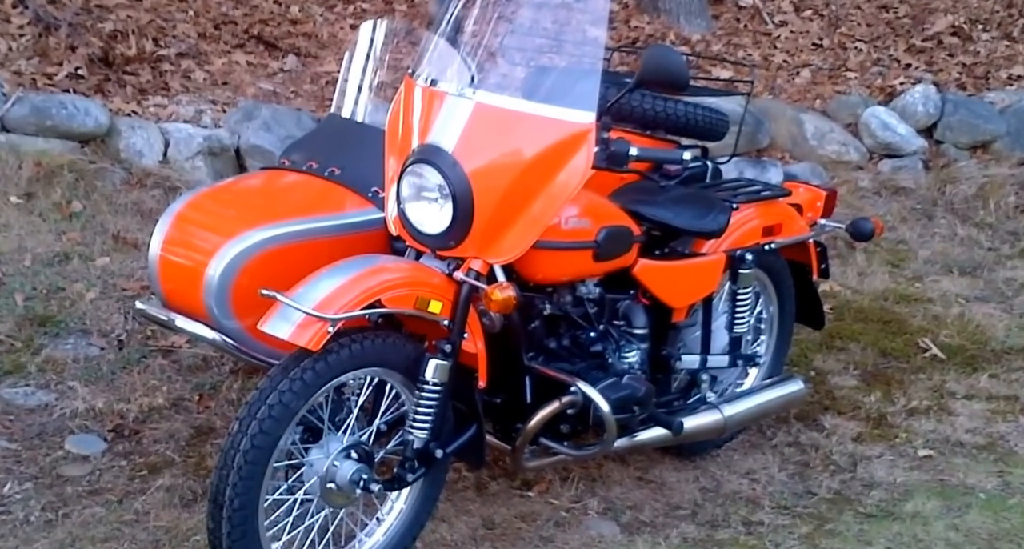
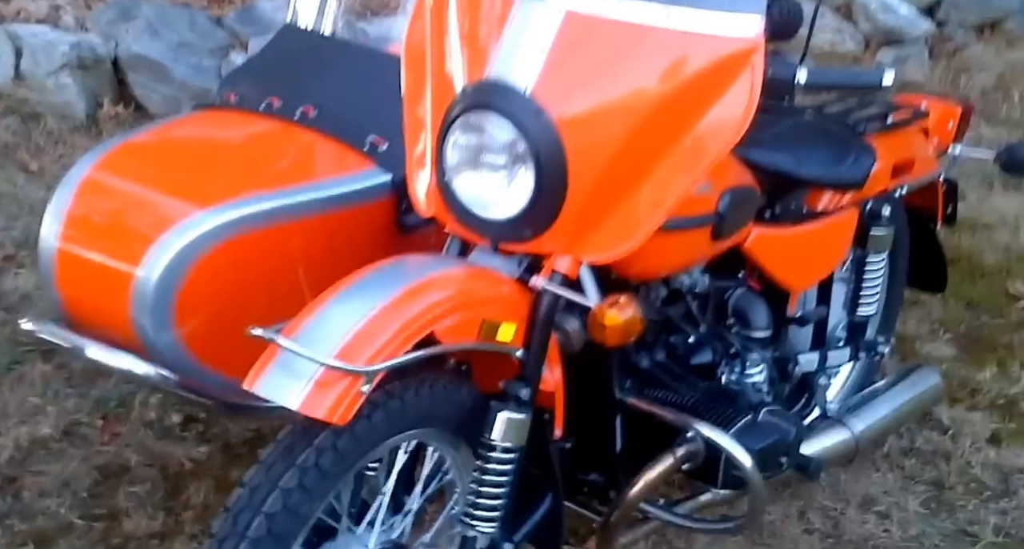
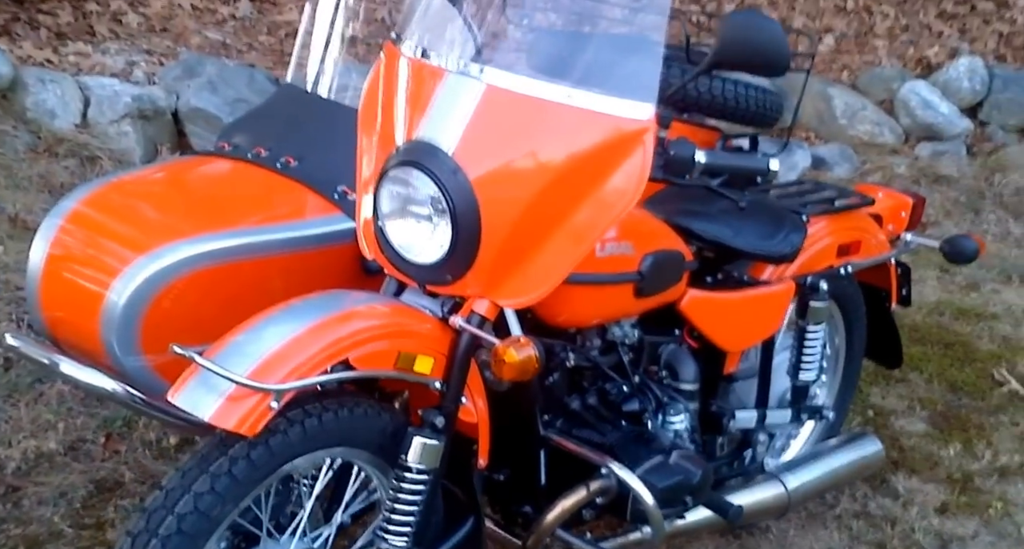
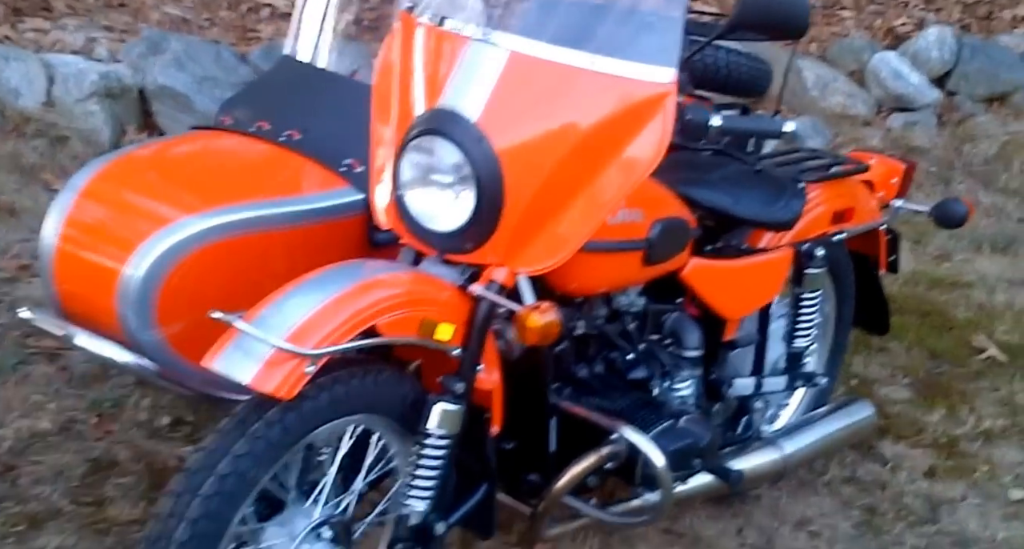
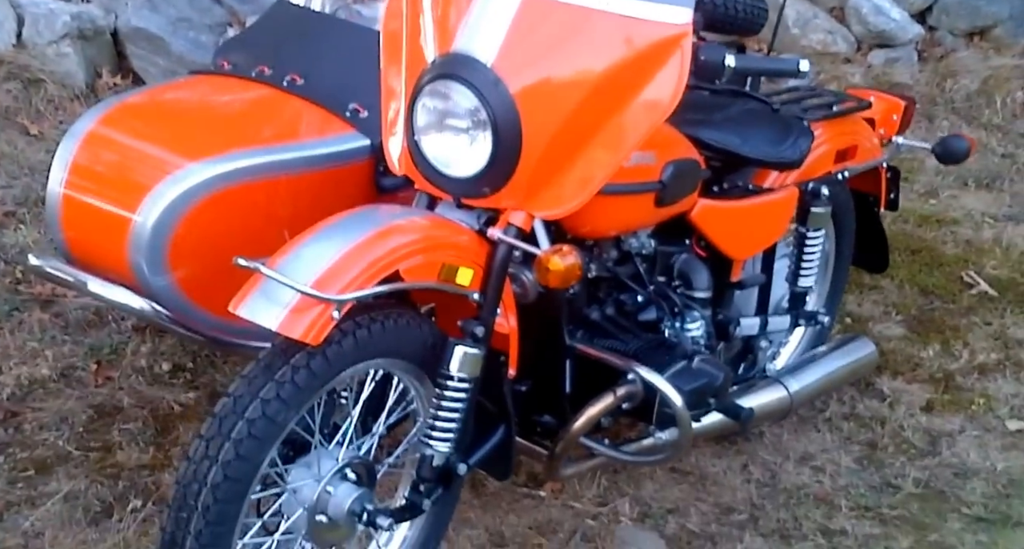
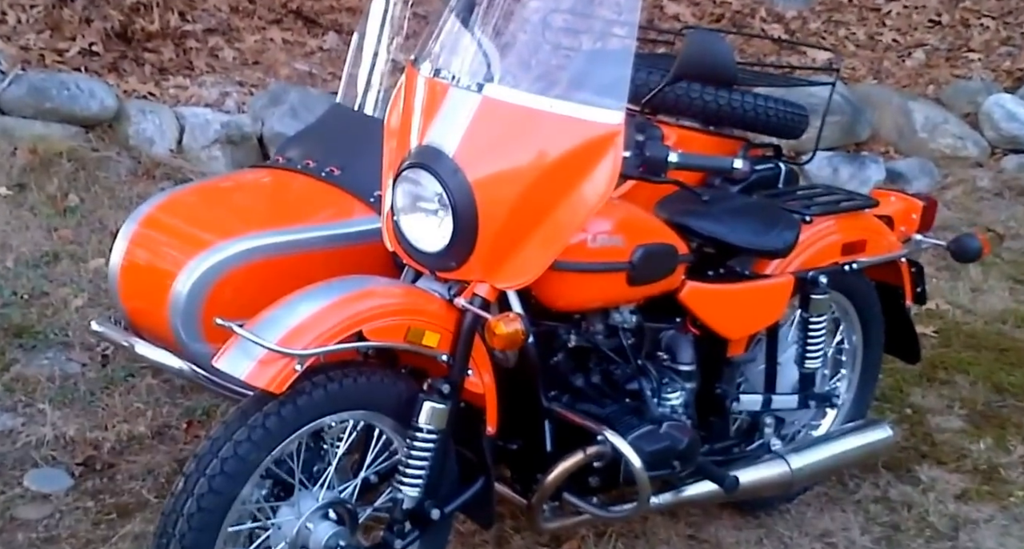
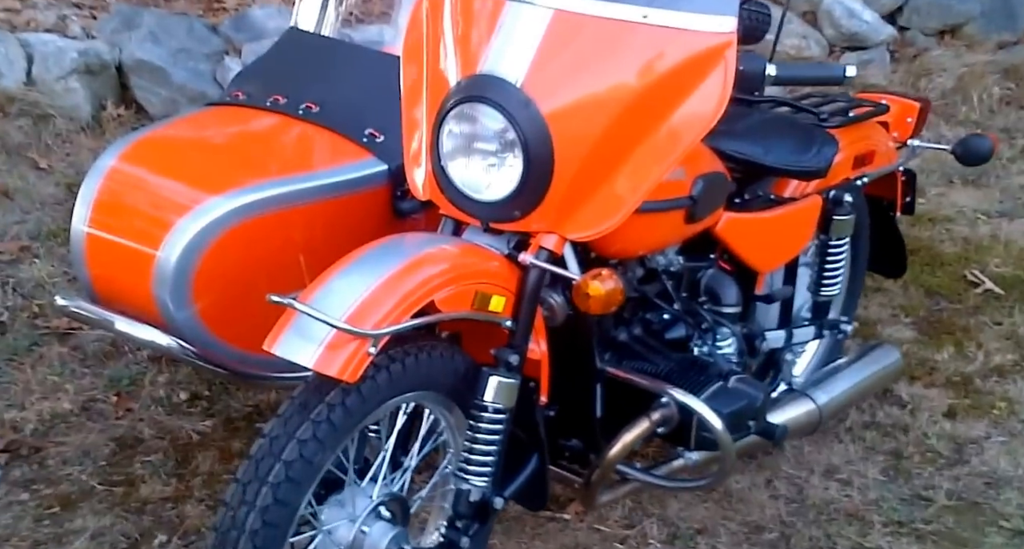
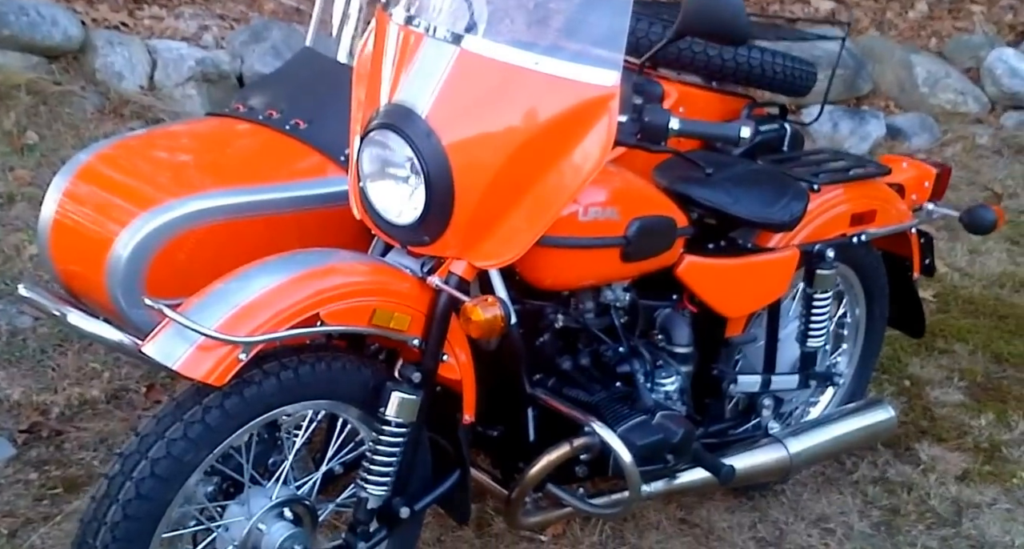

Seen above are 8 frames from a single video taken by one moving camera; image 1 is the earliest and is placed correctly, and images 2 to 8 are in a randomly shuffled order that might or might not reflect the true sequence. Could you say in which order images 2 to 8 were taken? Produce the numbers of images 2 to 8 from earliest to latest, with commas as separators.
6, 8, 3, 4, 5, 7, 2
